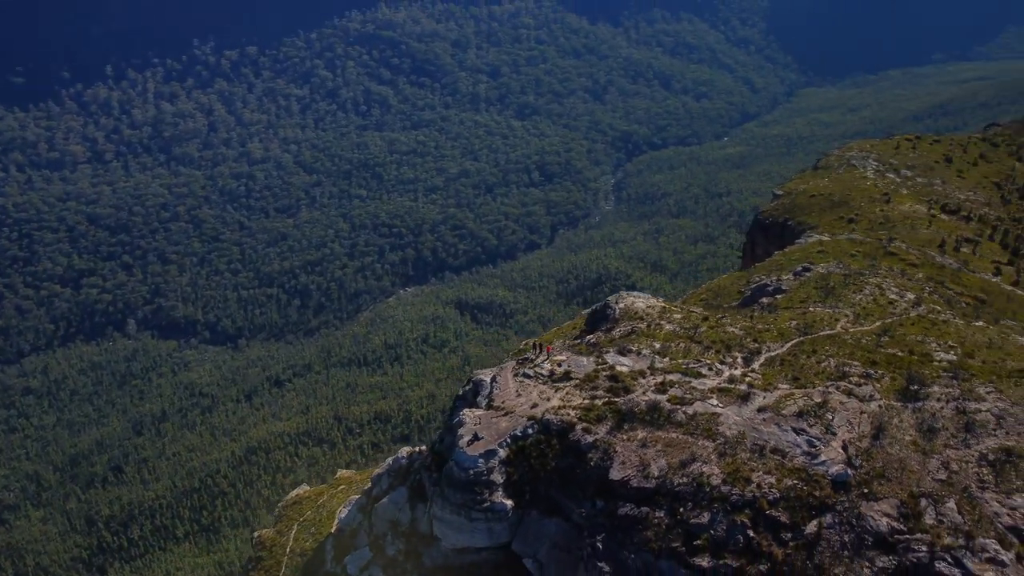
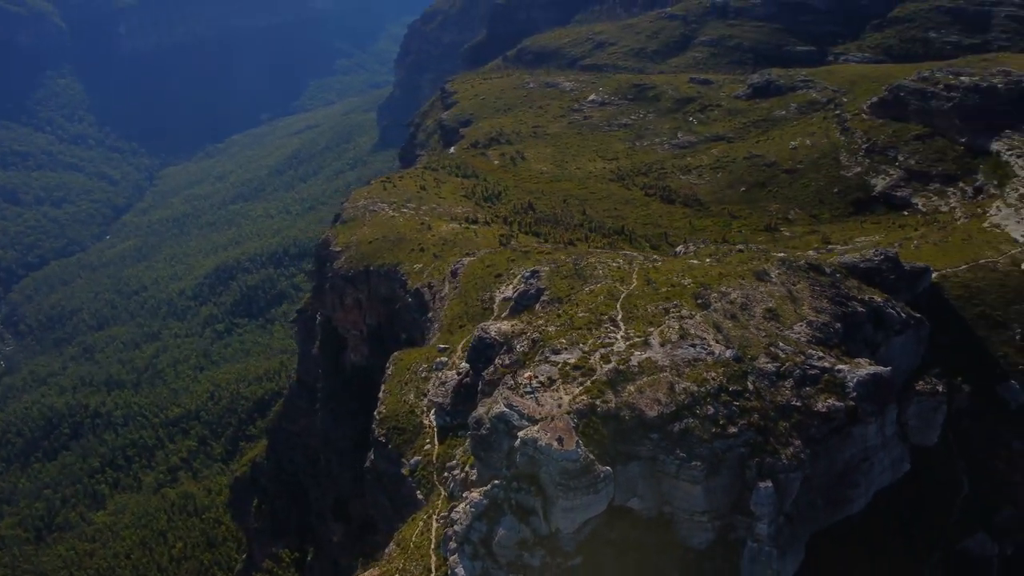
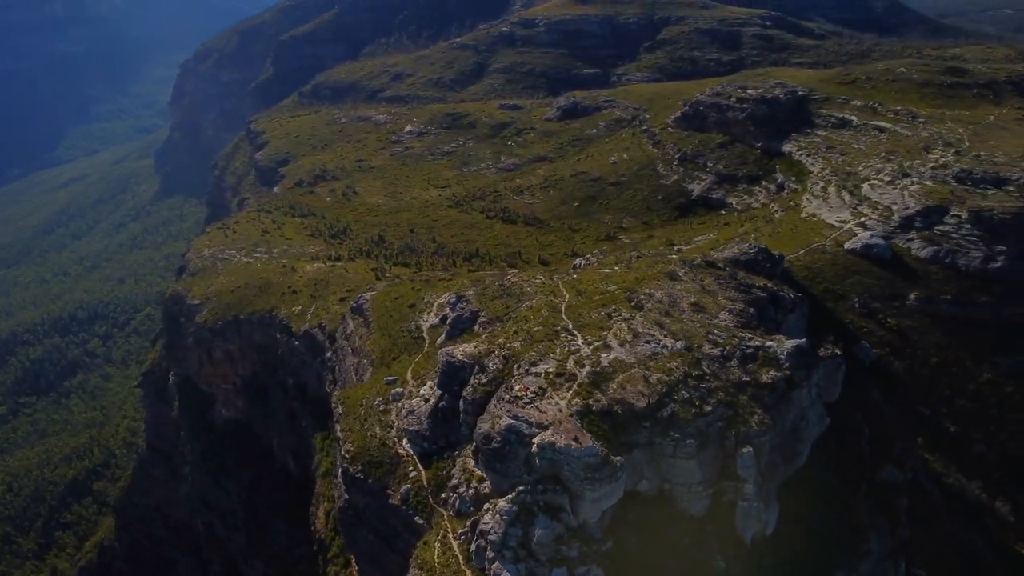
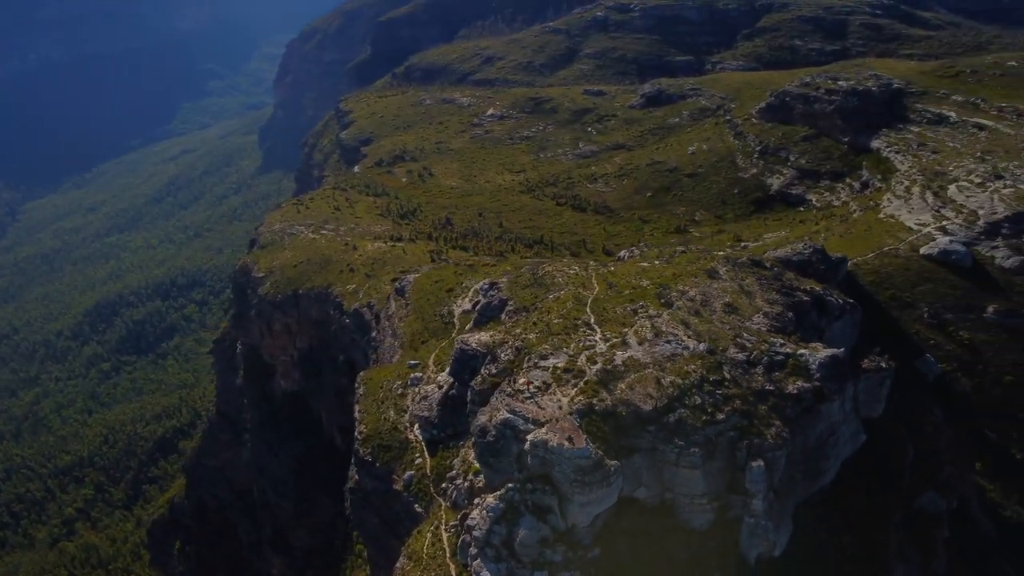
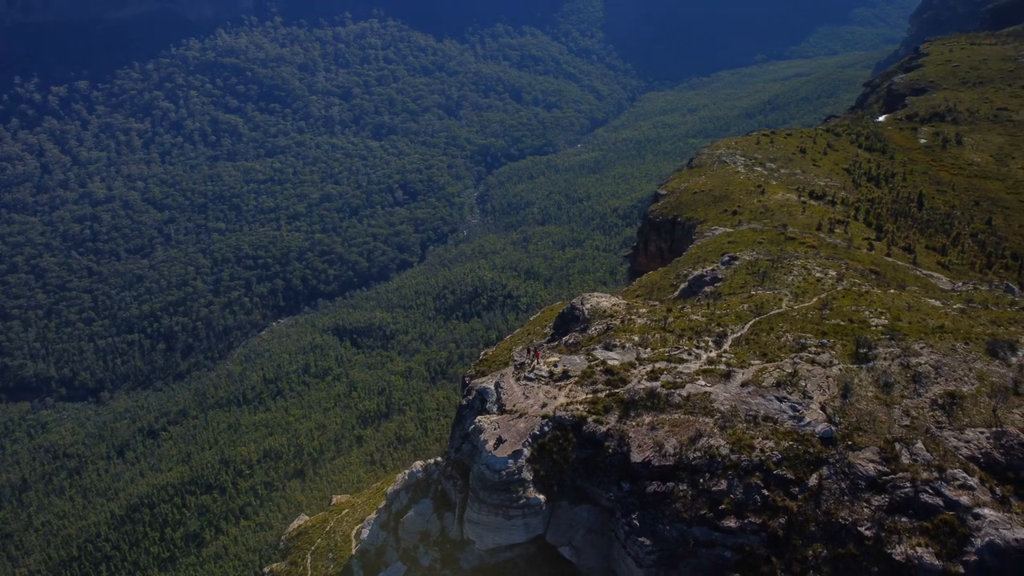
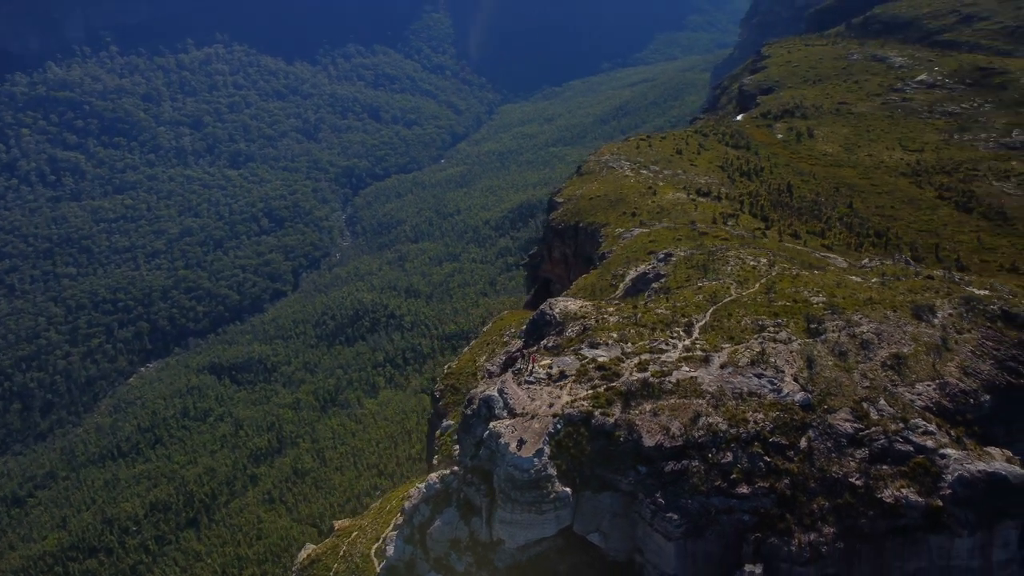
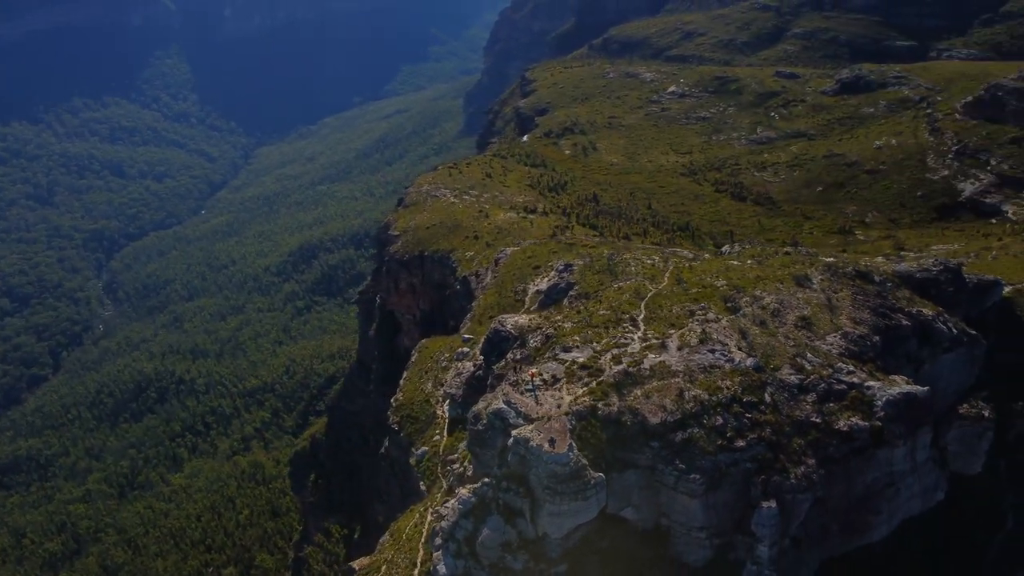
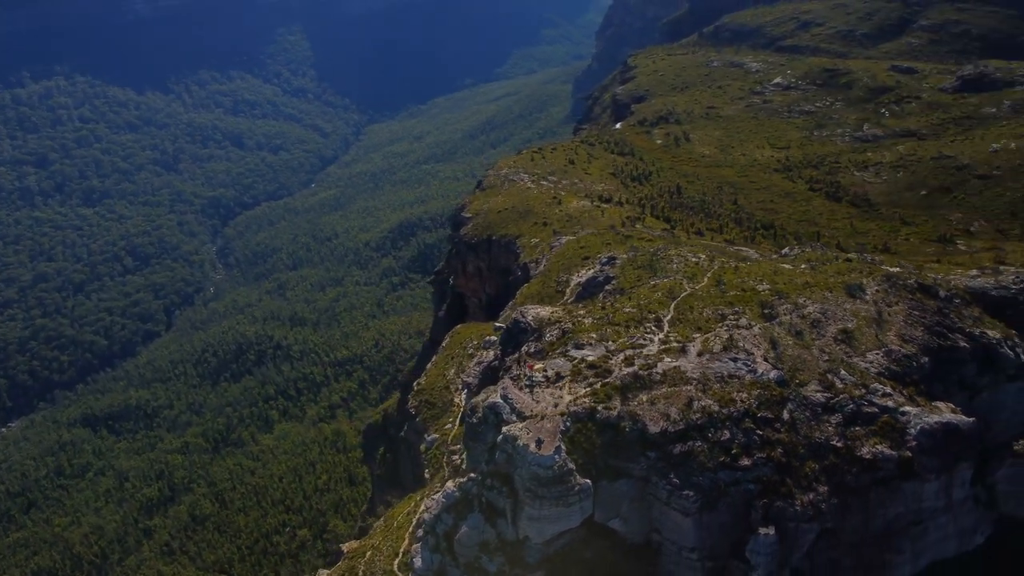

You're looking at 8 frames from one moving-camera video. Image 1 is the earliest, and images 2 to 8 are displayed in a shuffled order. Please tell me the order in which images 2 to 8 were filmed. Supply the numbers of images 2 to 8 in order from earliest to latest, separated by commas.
5, 6, 8, 7, 2, 4, 3
